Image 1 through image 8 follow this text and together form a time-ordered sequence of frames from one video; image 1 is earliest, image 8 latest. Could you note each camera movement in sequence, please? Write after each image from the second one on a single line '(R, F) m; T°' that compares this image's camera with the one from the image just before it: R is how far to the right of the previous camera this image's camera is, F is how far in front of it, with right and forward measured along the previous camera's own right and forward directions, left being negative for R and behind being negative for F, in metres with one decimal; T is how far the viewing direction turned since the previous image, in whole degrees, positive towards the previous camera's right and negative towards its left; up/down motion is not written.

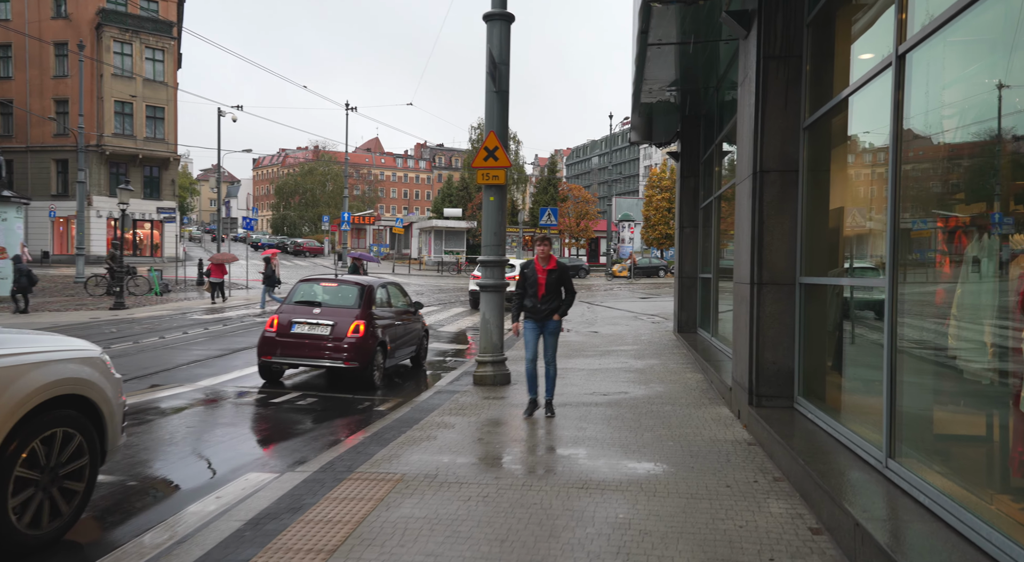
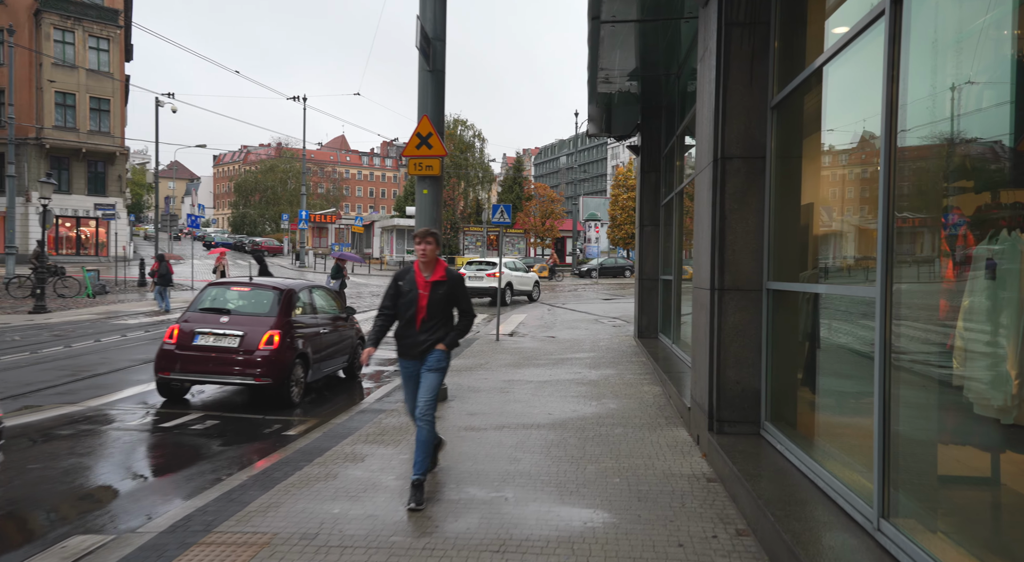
(+0.4, +0.9) m; +3°
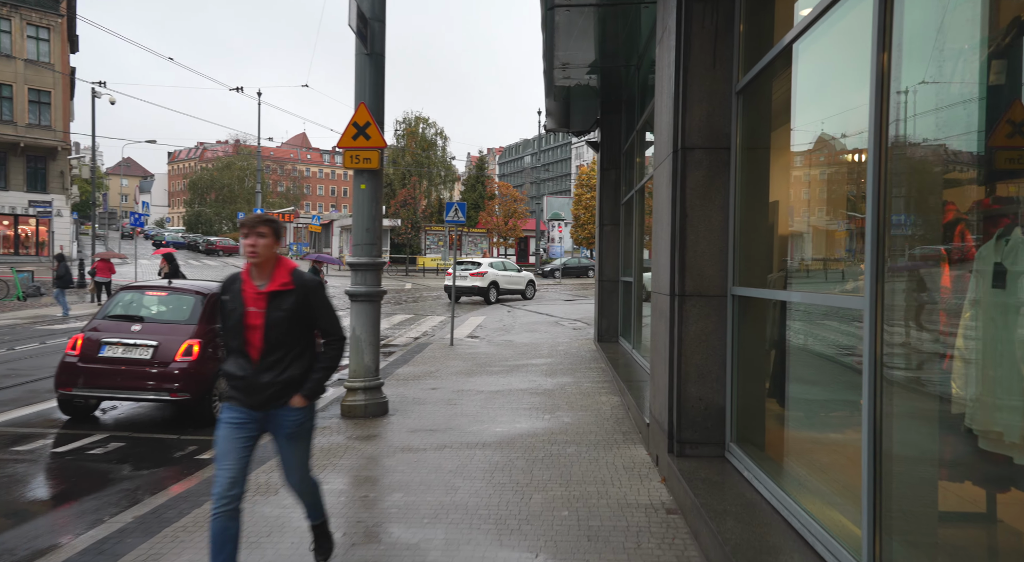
(+0.2, +0.6) m; +3°
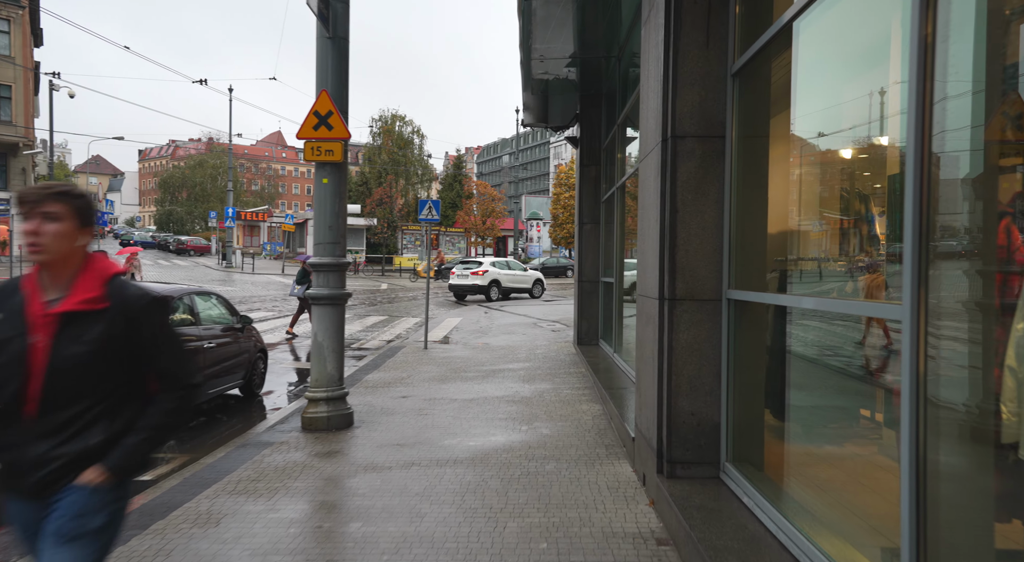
(0.0, +0.5) m; +2°
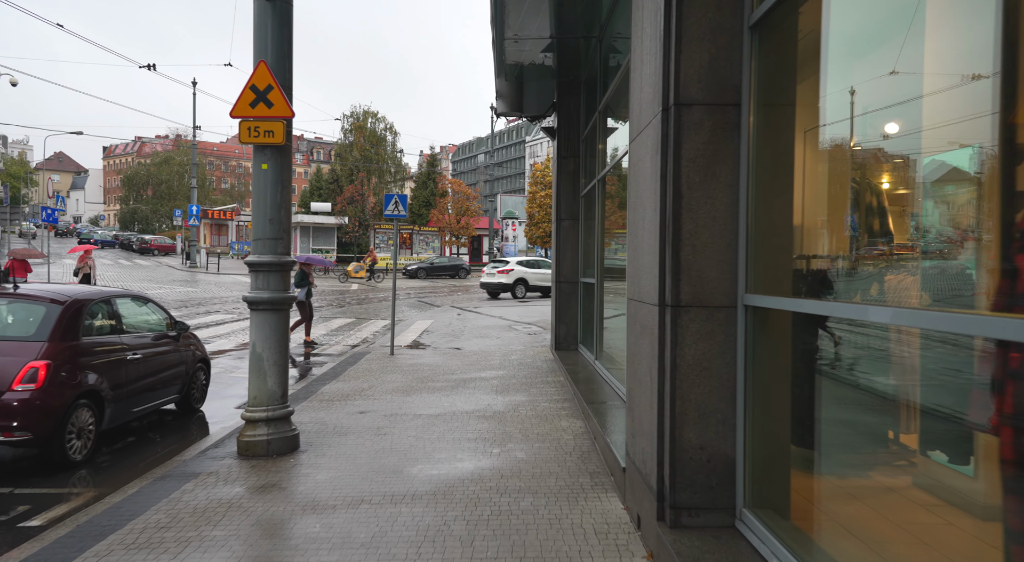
(+0.1, +0.8) m; +2°
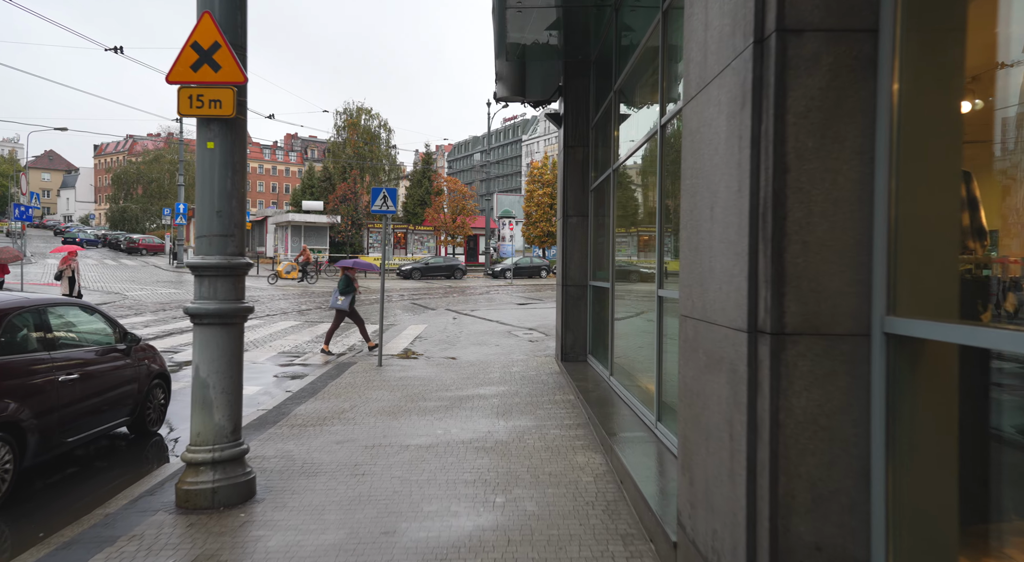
(-0.1, +1.1) m; 0°
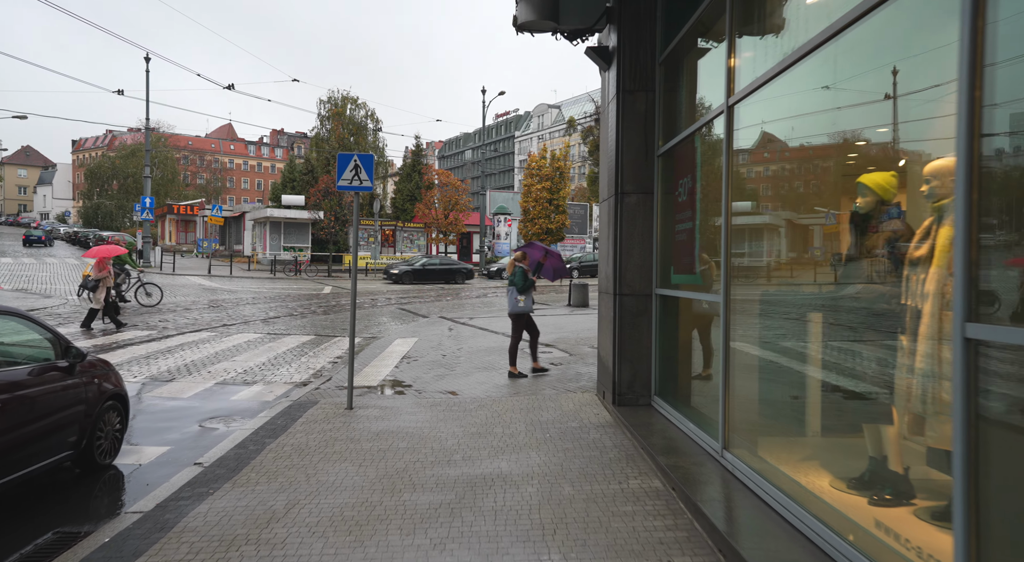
(-0.4, +3.0) m; +1°
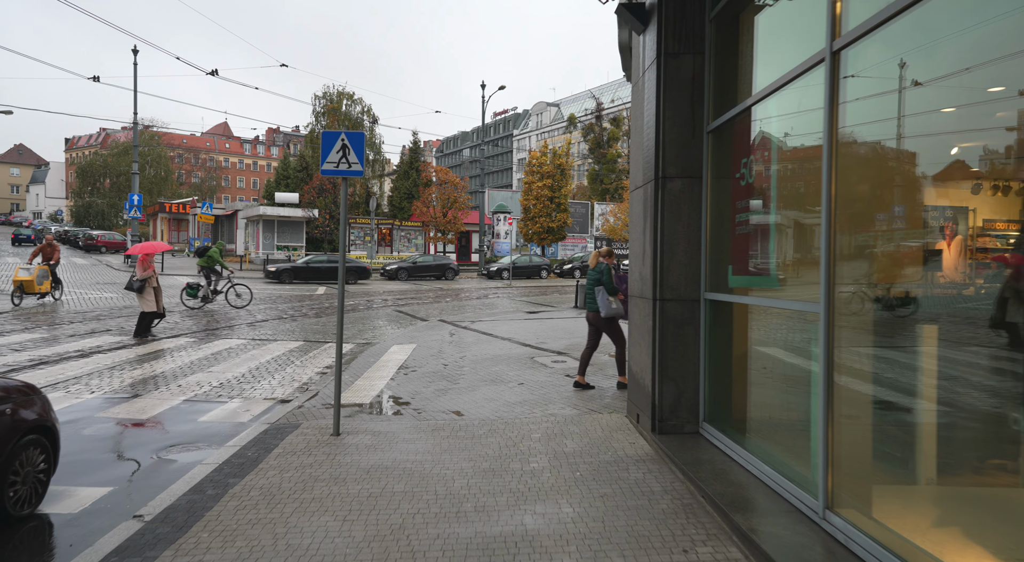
(-0.2, +1.1) m; 0°
